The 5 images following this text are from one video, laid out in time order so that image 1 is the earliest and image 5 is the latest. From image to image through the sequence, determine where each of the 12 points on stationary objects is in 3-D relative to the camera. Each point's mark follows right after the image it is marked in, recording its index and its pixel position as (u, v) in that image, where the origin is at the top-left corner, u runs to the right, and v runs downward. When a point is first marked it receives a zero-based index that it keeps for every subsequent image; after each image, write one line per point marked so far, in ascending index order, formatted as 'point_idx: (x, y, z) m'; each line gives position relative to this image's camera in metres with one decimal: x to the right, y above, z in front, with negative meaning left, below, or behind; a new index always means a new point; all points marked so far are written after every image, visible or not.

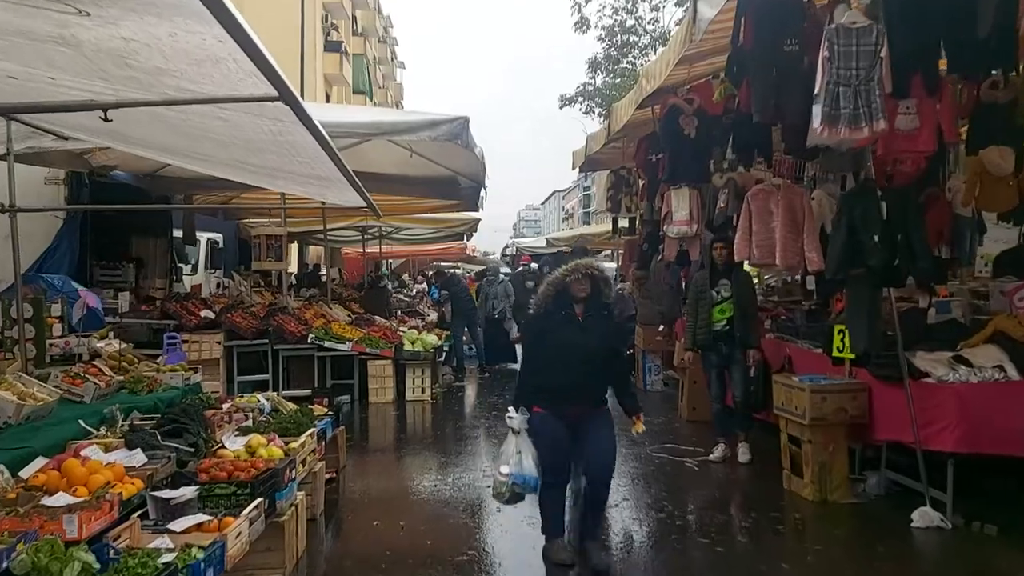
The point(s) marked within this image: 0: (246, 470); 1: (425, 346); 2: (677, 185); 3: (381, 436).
0: (-1.4, -1.0, +4.9) m
1: (-1.1, -0.7, +11.4) m
2: (+1.5, +0.9, +8.1) m
3: (-1.4, -1.6, +10.2) m
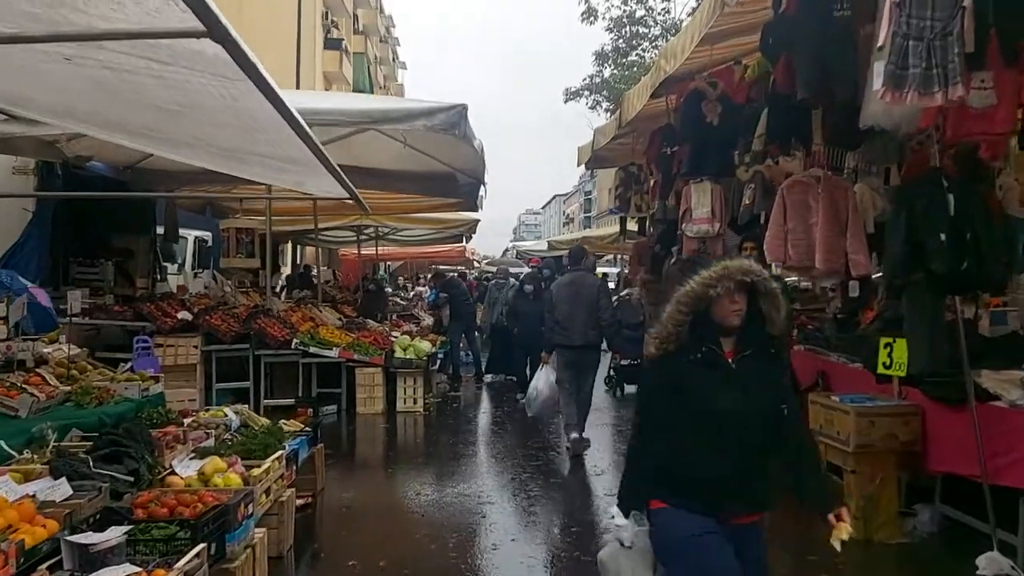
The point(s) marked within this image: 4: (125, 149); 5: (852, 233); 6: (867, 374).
0: (-1.4, -1.0, +4.1) m
1: (-1.1, -0.8, +10.6) m
2: (+1.5, +0.9, +7.3) m
3: (-1.4, -1.6, +9.4) m
4: (-4.8, +1.7, +11.5) m
5: (+2.0, +0.3, +5.6) m
6: (+2.4, -0.6, +6.2) m
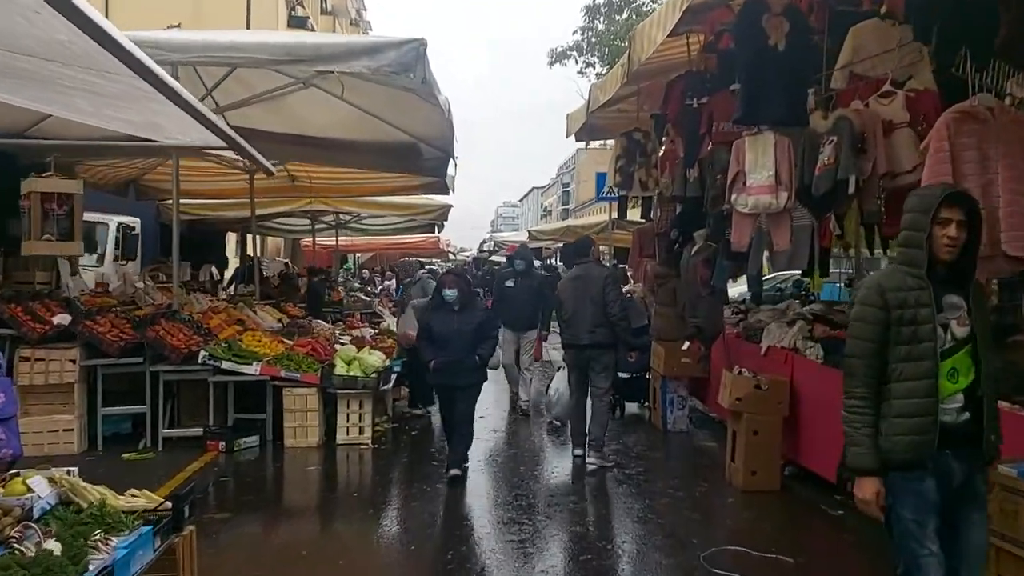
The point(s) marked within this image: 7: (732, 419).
0: (-1.5, -1.0, +1.8) m
1: (-1.3, -0.7, +8.3) m
2: (+1.3, +0.9, +5.1) m
3: (-1.6, -1.6, +7.1) m
4: (-5.0, +1.7, +9.1) m
5: (+1.9, +0.3, +3.4) m
6: (+2.2, -0.6, +4.0) m
7: (+1.5, -0.9, +6.3) m
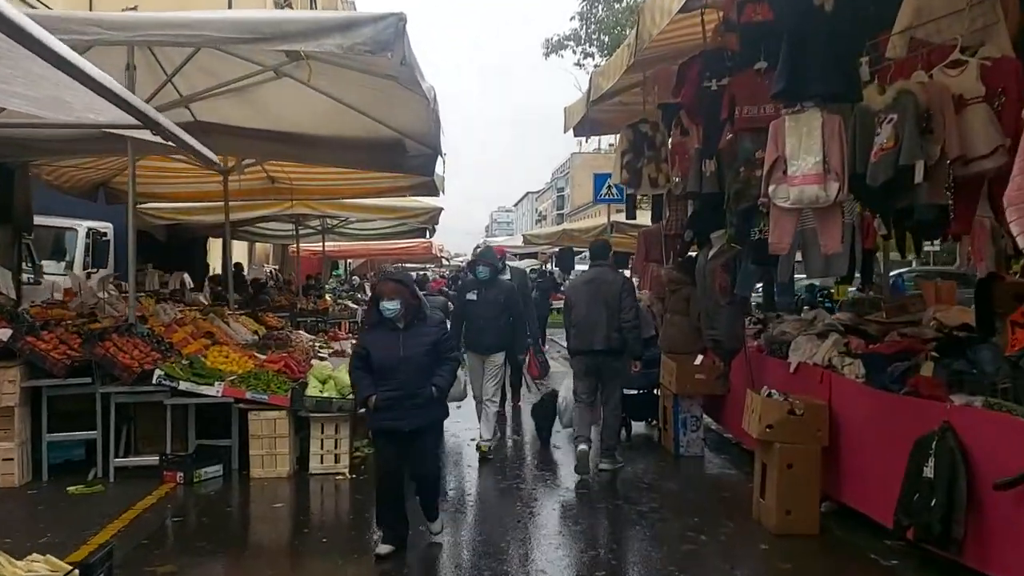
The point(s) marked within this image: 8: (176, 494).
0: (-1.5, -1.0, +1.0) m
1: (-1.4, -0.8, +7.4) m
2: (+1.3, +0.8, +4.2) m
3: (-1.6, -1.7, +6.2) m
4: (-5.1, +1.6, +8.2) m
5: (+1.9, +0.3, +2.5) m
6: (+2.2, -0.6, +3.1) m
7: (+1.5, -0.9, +5.4) m
8: (-2.5, -1.5, +6.9) m
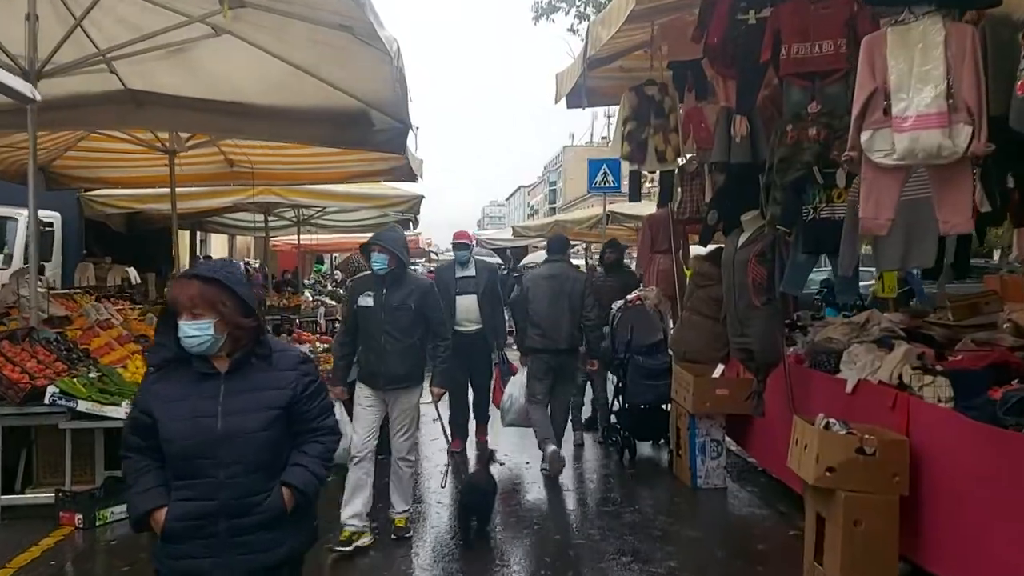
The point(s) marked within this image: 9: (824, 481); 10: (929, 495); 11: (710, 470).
0: (-1.6, -1.0, -0.4) m
1: (-1.5, -0.8, +6.1) m
2: (+1.2, +0.8, +2.9) m
3: (-1.7, -1.6, +4.8) m
4: (-5.2, +1.7, +6.8) m
5: (+1.8, +0.3, +1.2) m
6: (+2.1, -0.6, +1.8) m
7: (+1.3, -0.9, +4.1) m
8: (-2.6, -1.5, +5.5) m
9: (+1.3, -0.8, +4.0) m
10: (+1.8, -0.9, +4.1) m
11: (+1.3, -1.2, +6.1) m
